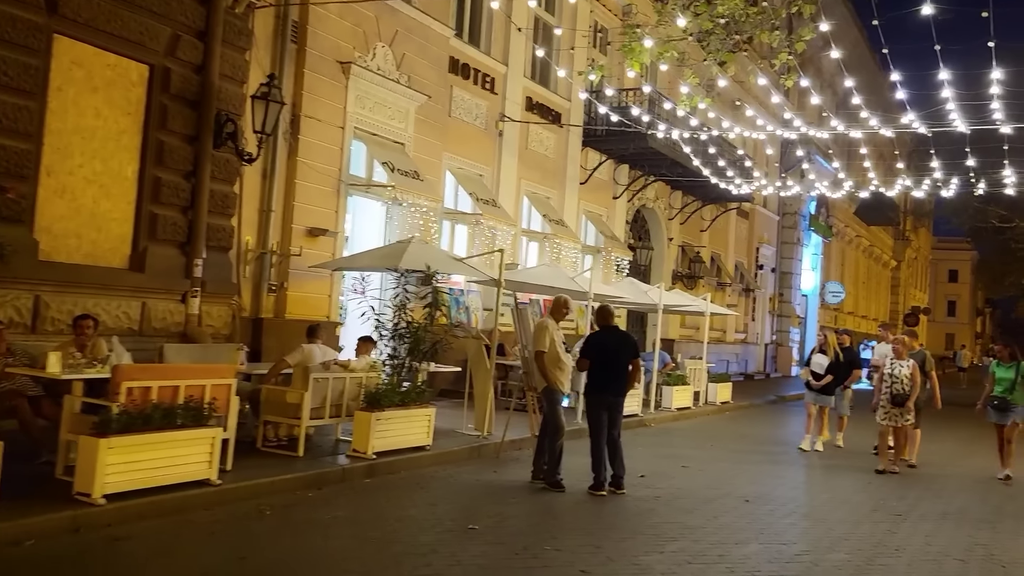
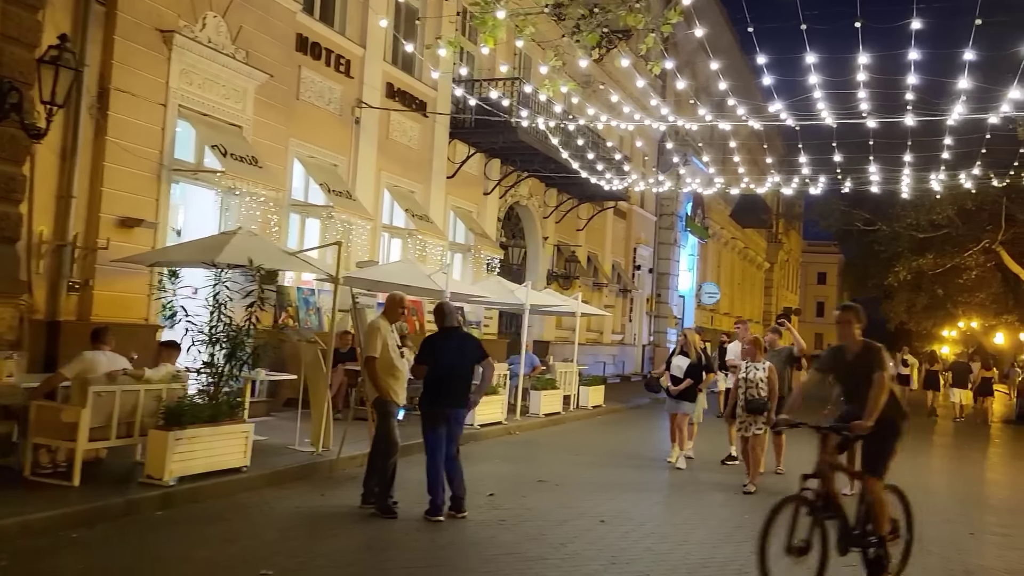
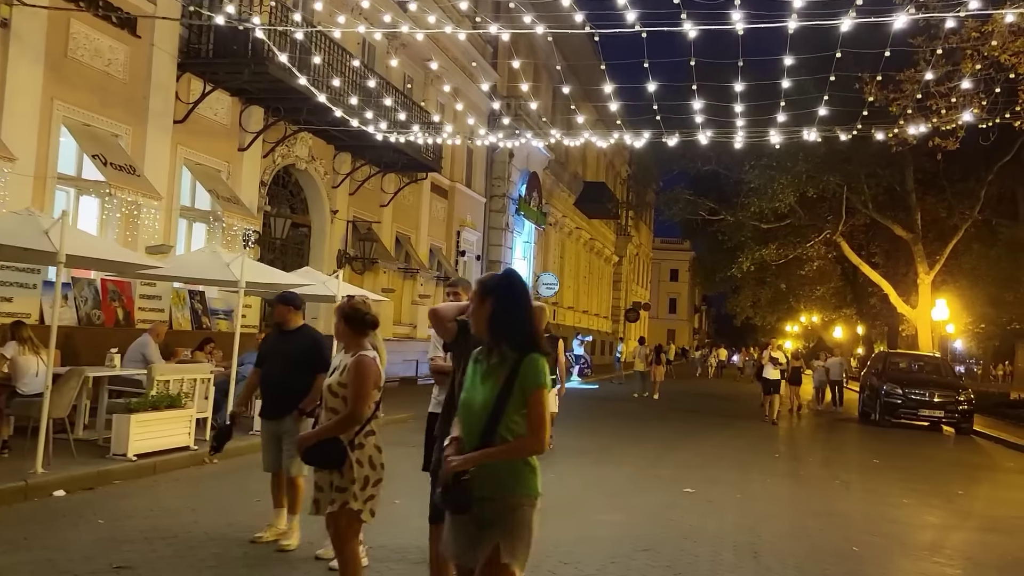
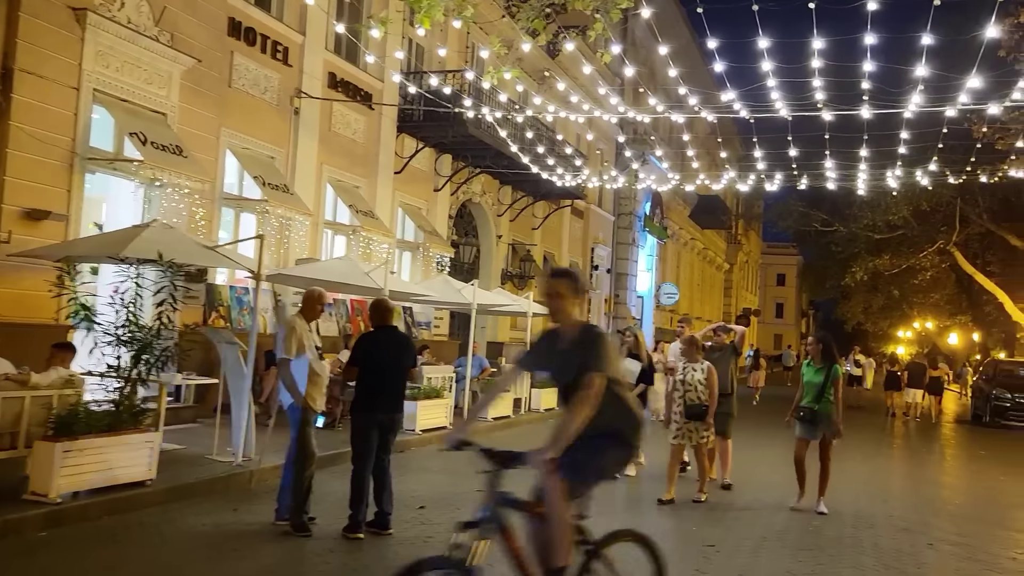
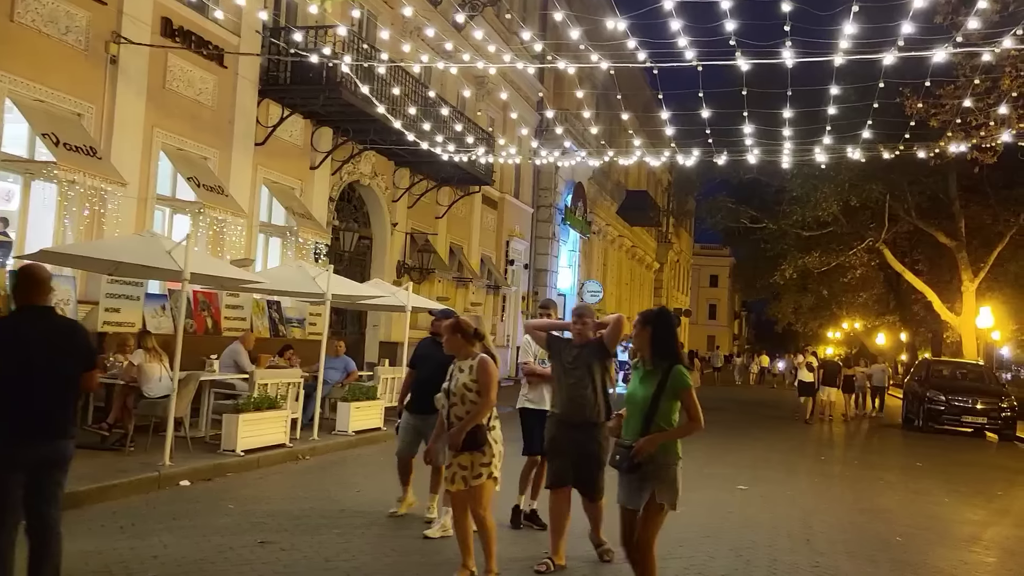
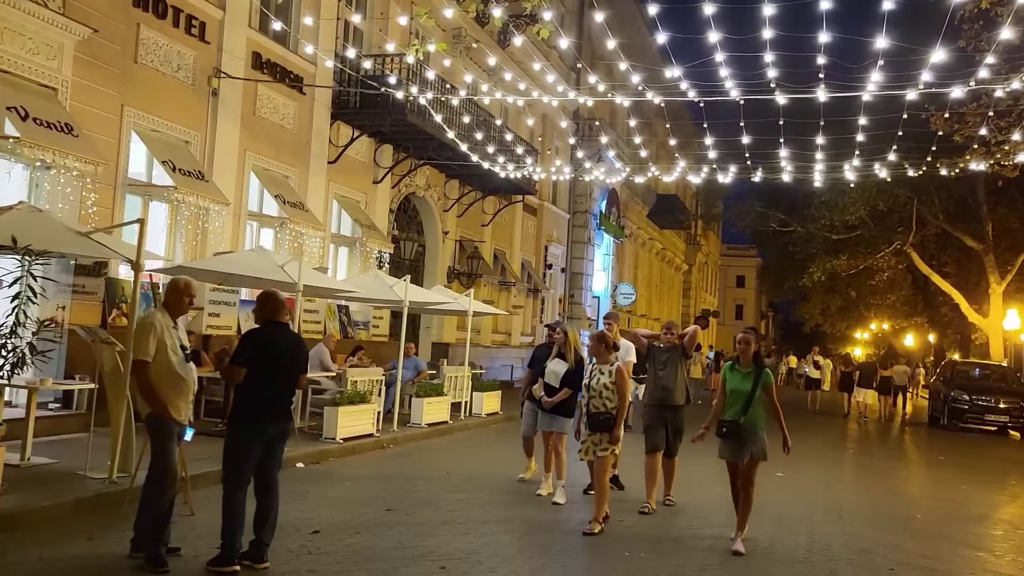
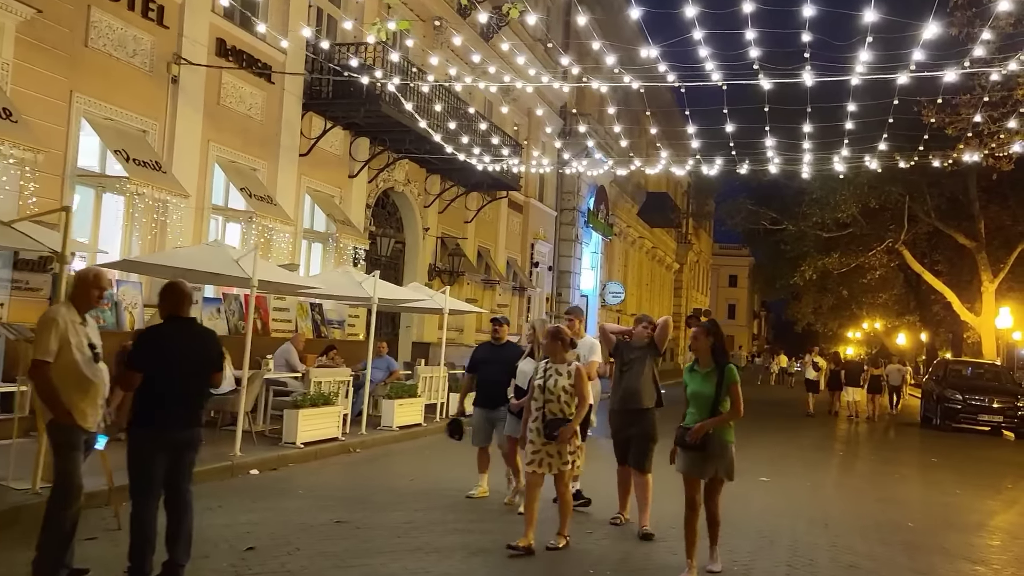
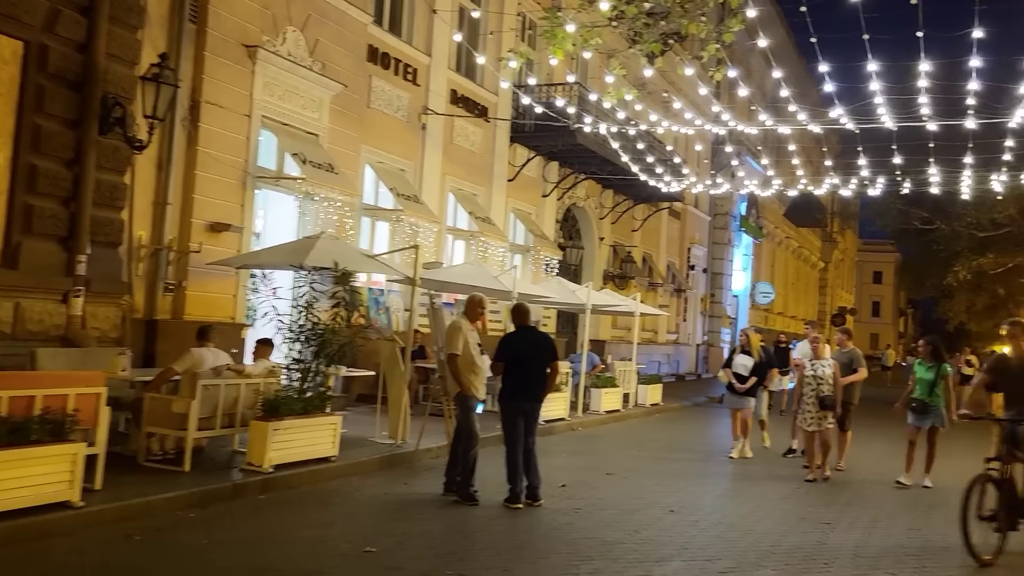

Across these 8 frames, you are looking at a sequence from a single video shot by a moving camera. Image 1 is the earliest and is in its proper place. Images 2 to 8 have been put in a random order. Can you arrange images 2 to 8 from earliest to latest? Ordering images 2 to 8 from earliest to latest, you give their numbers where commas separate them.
8, 2, 4, 6, 7, 5, 3
